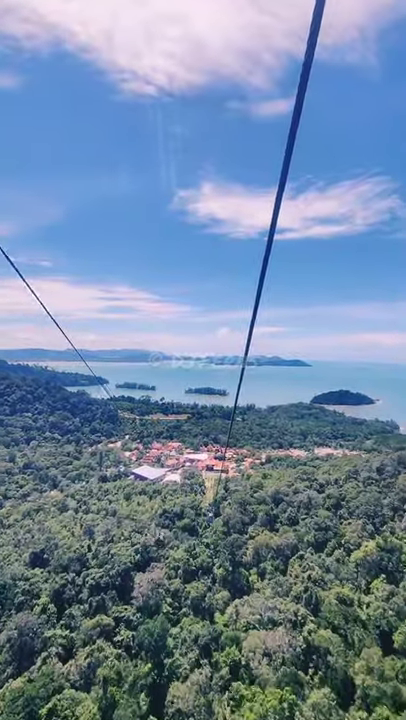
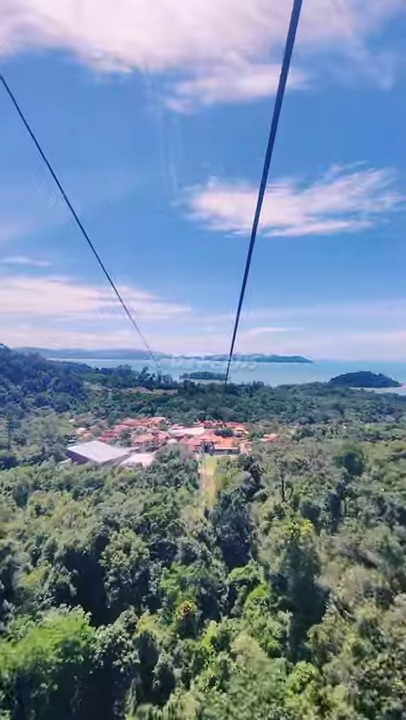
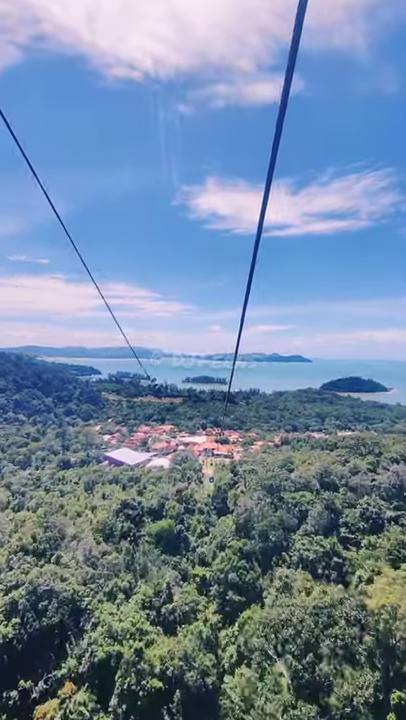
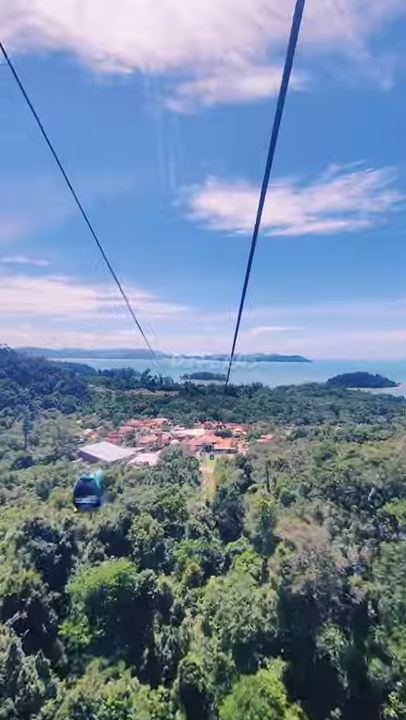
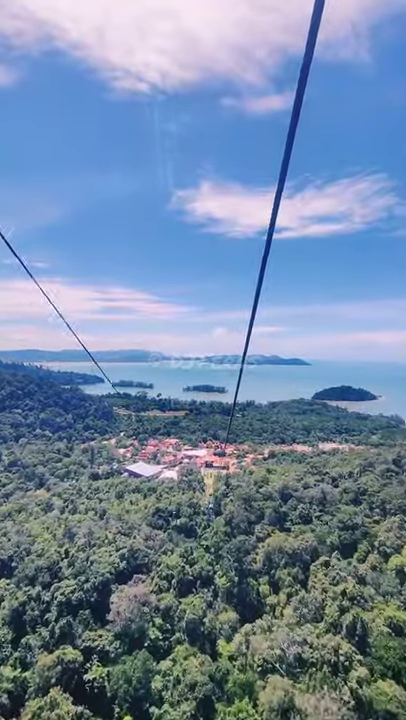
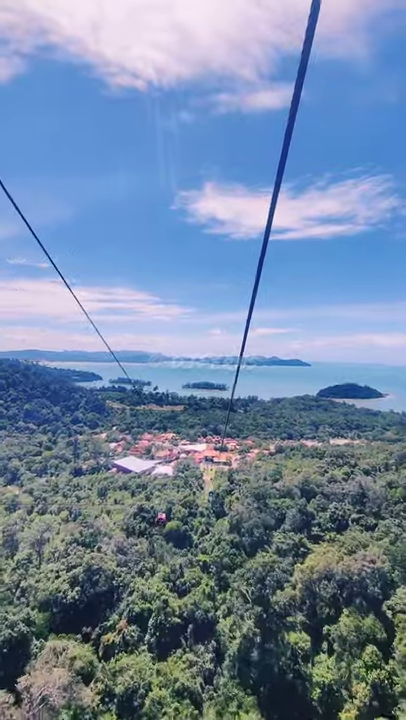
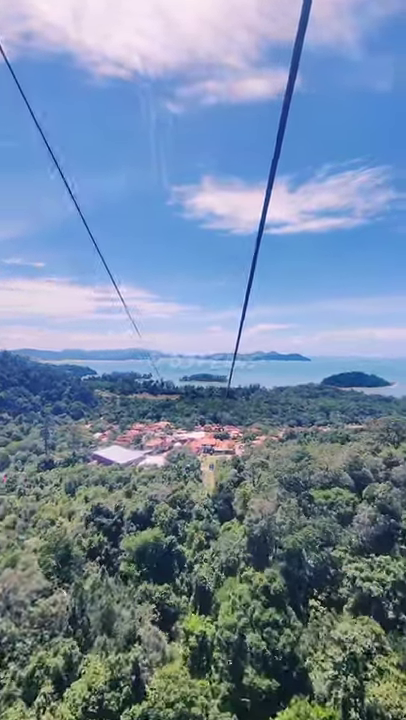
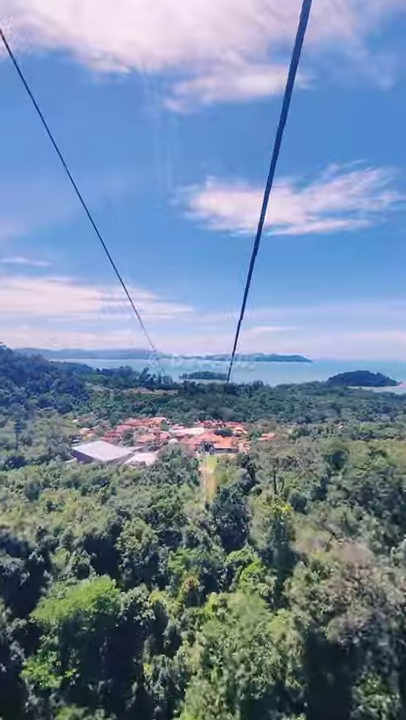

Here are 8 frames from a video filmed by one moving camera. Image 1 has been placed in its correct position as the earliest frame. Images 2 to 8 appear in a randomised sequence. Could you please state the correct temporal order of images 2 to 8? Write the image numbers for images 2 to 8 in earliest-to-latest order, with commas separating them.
5, 6, 3, 7, 4, 8, 2
